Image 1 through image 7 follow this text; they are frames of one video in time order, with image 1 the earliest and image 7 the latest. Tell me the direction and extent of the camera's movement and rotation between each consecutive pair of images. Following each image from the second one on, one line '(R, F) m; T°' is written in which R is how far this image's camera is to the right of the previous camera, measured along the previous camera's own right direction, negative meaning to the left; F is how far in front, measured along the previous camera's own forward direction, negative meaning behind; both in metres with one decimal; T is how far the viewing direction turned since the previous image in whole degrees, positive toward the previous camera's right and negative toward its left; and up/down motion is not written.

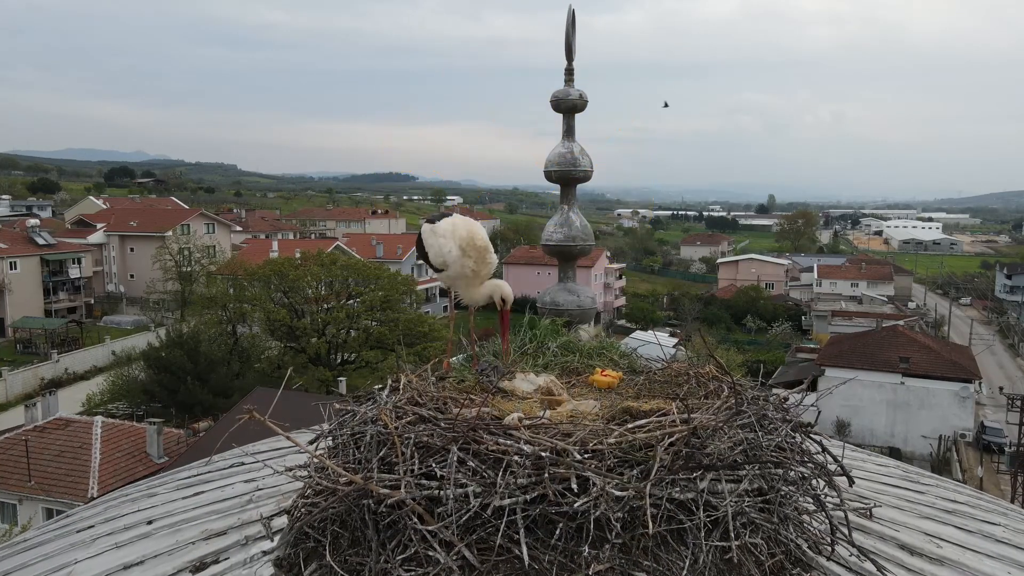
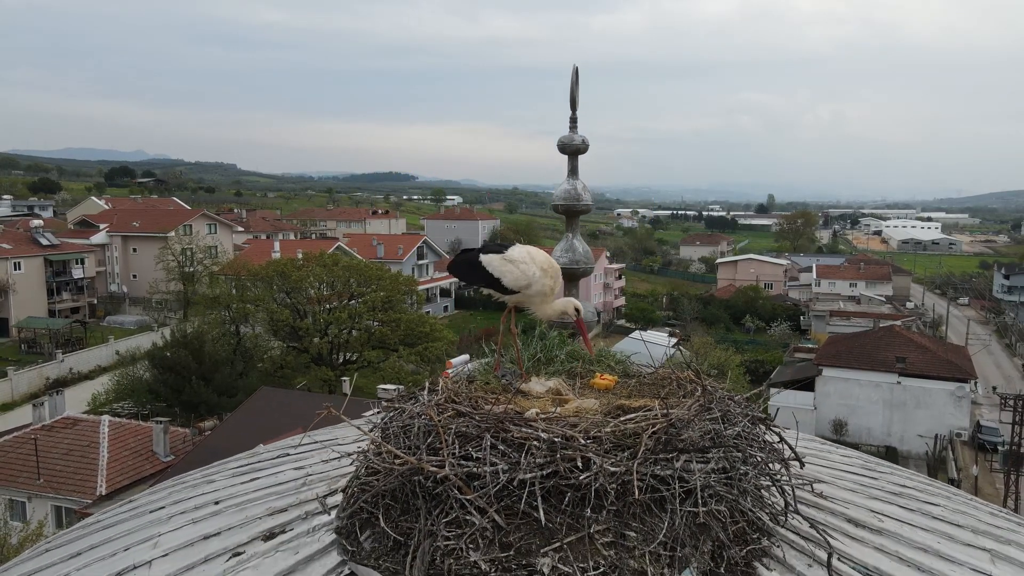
(0.0, -0.2) m; 0°
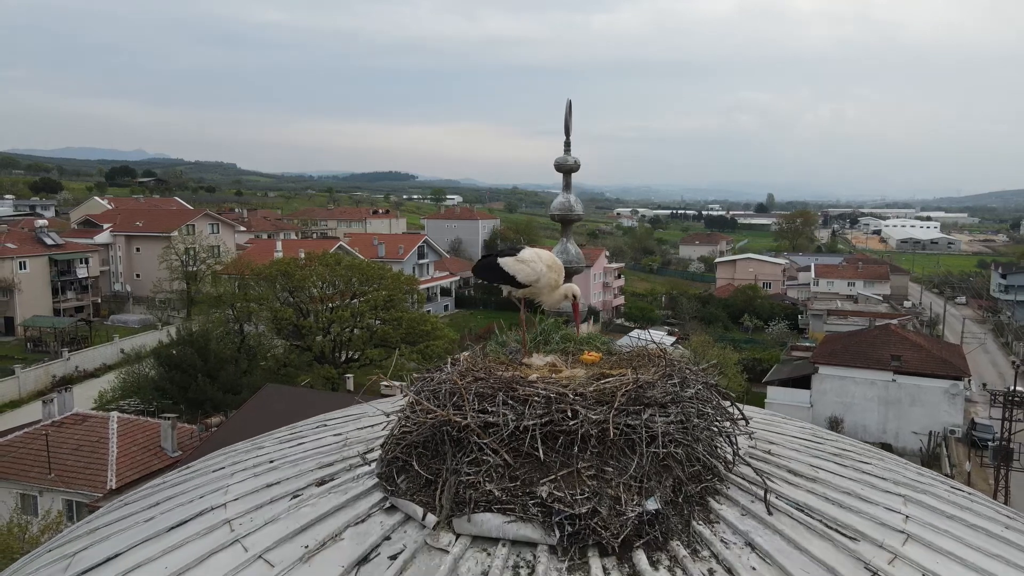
(0.0, -0.2) m; 0°
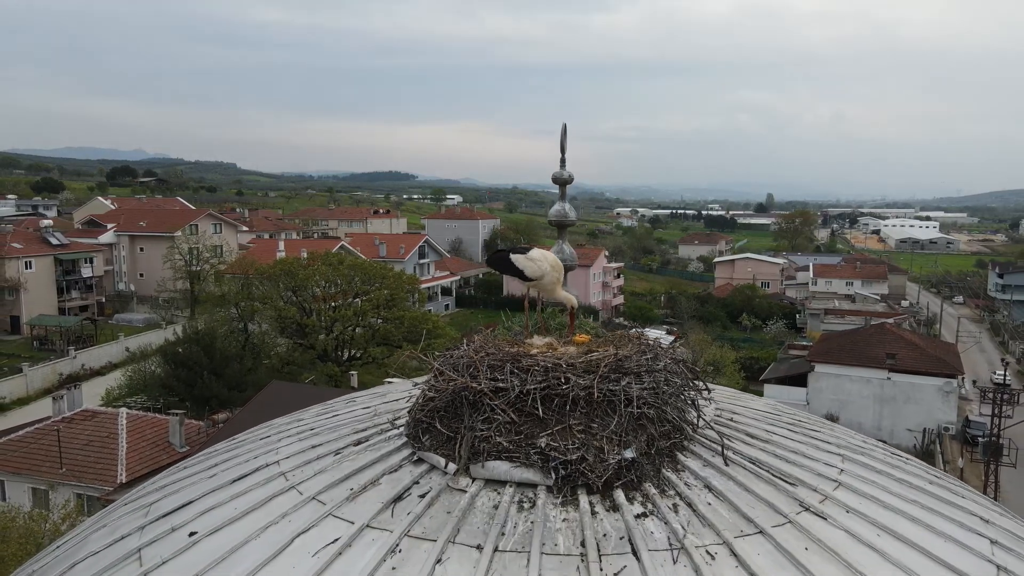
(0.0, -0.3) m; 0°
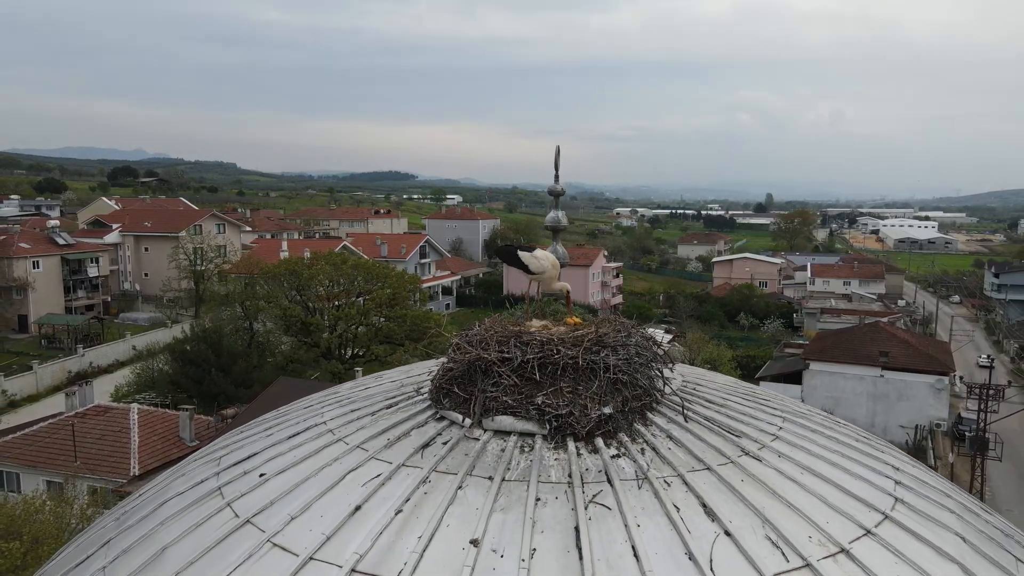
(0.0, -0.4) m; 0°
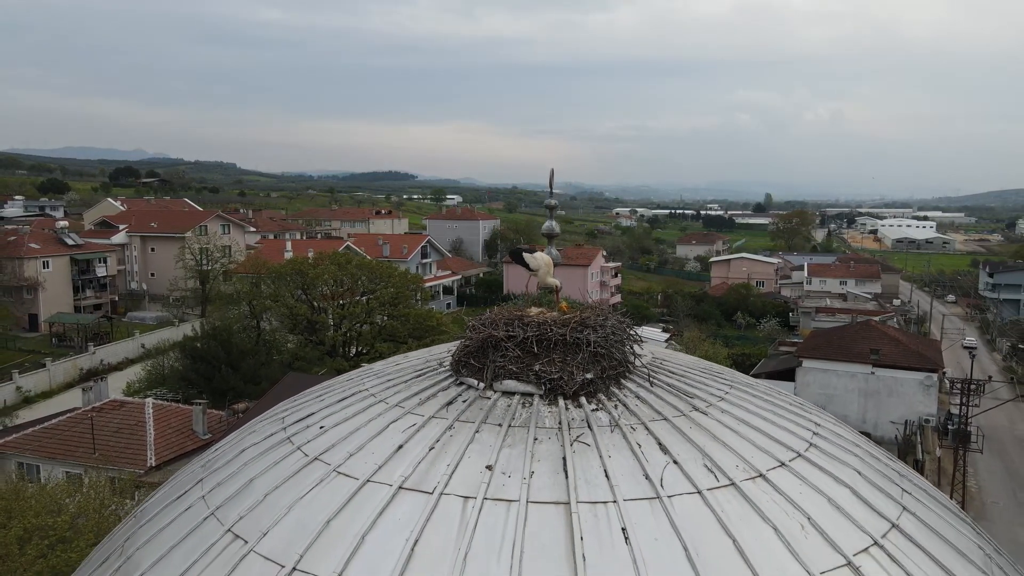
(0.0, -0.5) m; 0°
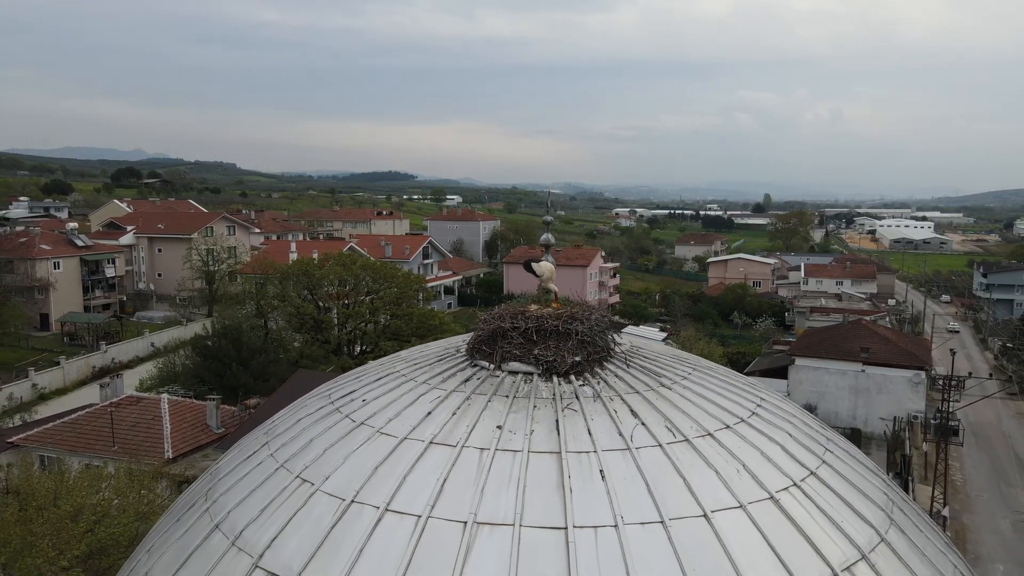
(0.0, -0.5) m; 0°
